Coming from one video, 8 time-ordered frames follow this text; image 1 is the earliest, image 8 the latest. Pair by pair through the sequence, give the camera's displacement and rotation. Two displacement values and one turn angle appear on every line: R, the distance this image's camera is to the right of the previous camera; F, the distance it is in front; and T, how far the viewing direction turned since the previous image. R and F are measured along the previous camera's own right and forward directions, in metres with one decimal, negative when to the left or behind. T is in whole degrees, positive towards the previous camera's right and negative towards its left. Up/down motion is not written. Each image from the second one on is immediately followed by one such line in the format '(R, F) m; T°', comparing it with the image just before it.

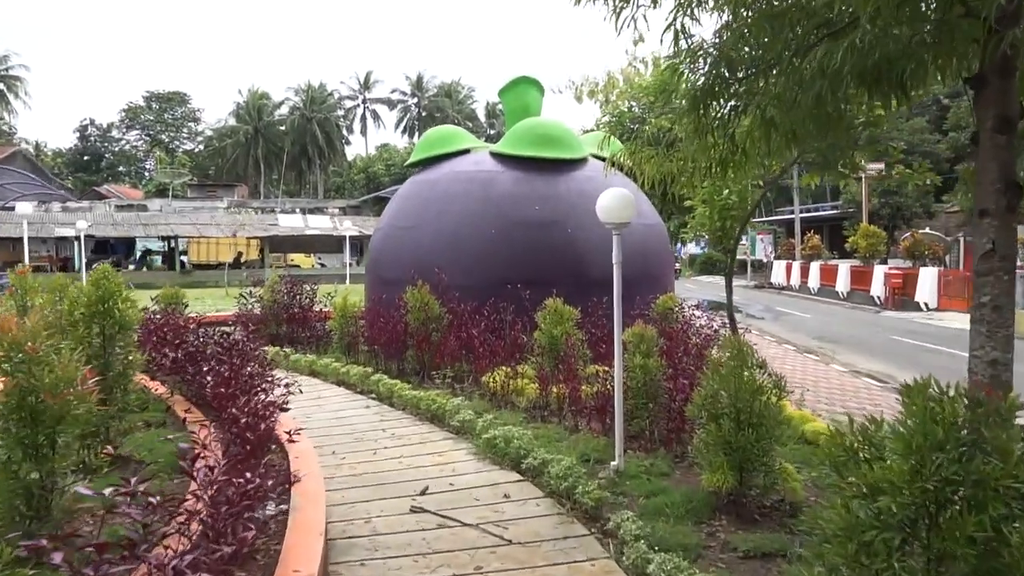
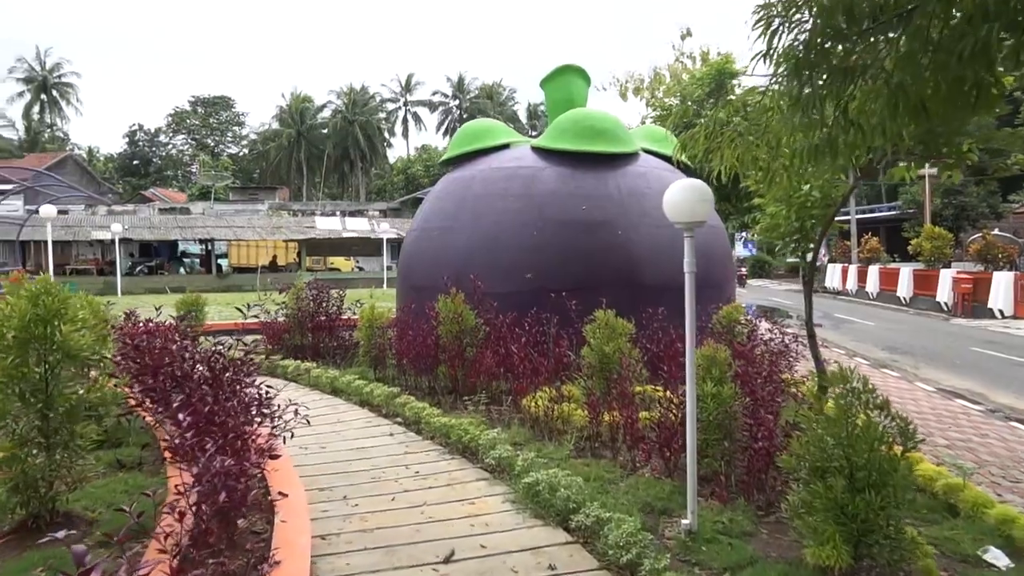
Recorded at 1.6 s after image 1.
(0.0, +0.8) m; -3°
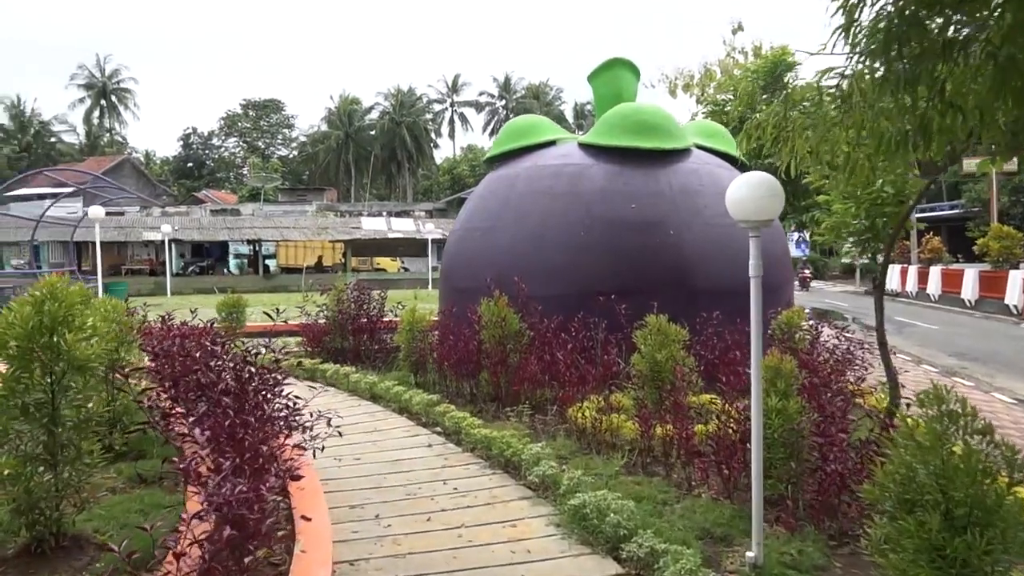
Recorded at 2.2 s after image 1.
(0.0, +0.3) m; -3°
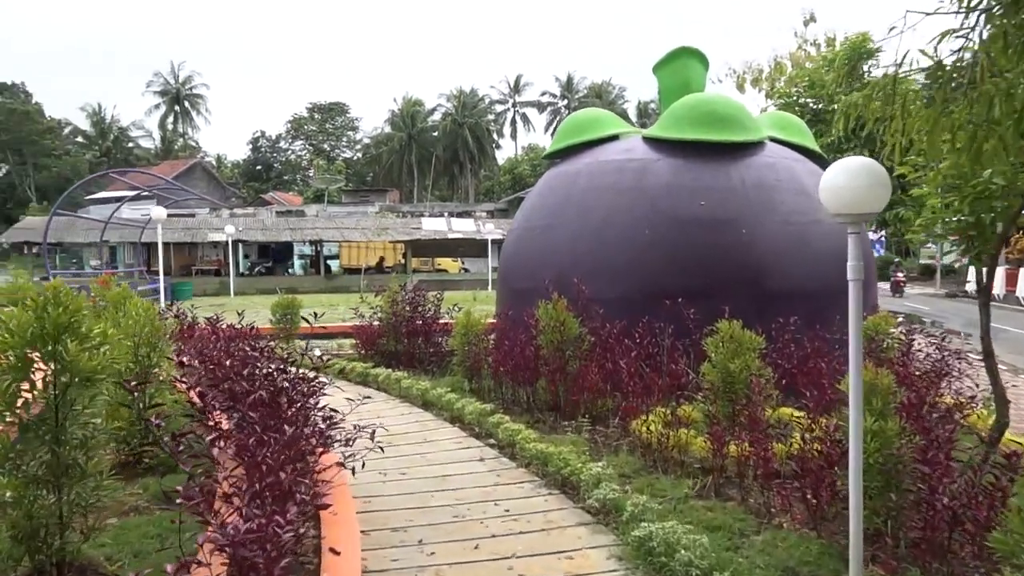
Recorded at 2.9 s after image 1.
(0.0, +0.4) m; -5°
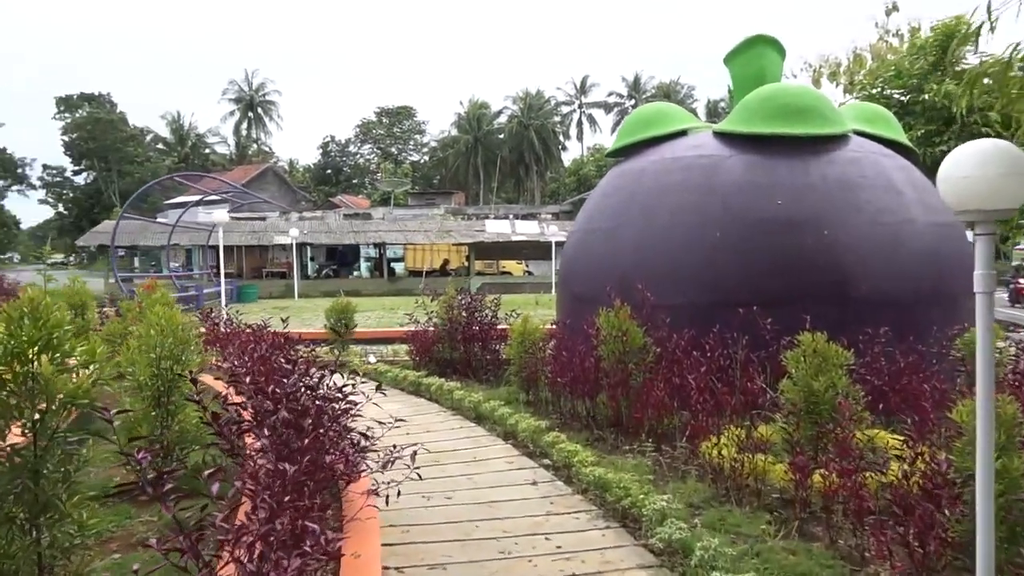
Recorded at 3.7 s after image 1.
(+0.1, +0.4) m; -5°
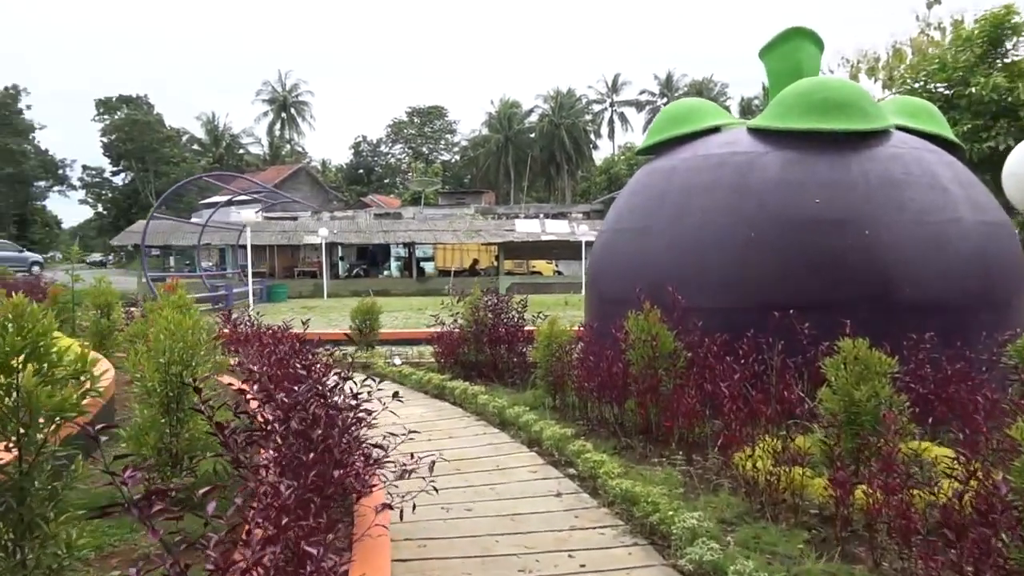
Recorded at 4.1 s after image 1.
(0.0, +0.2) m; -2°
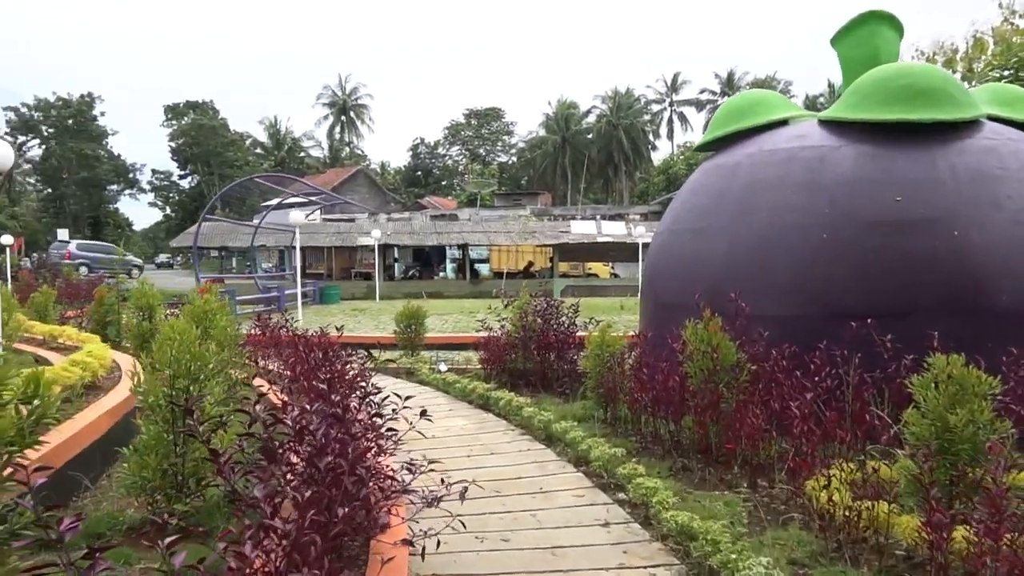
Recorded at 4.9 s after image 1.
(+0.1, +0.4) m; -4°
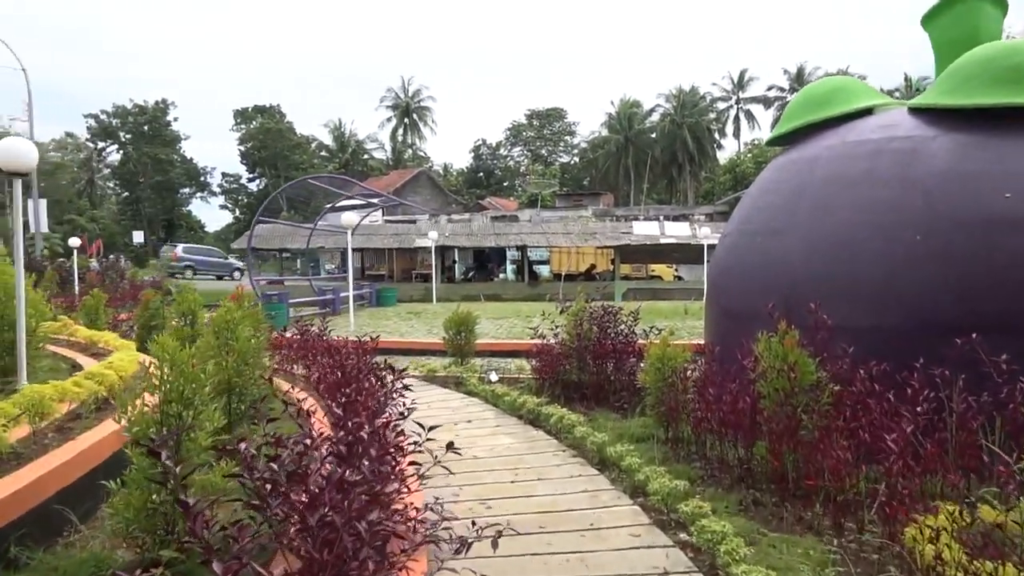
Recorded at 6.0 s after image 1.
(+0.1, +0.5) m; -5°
